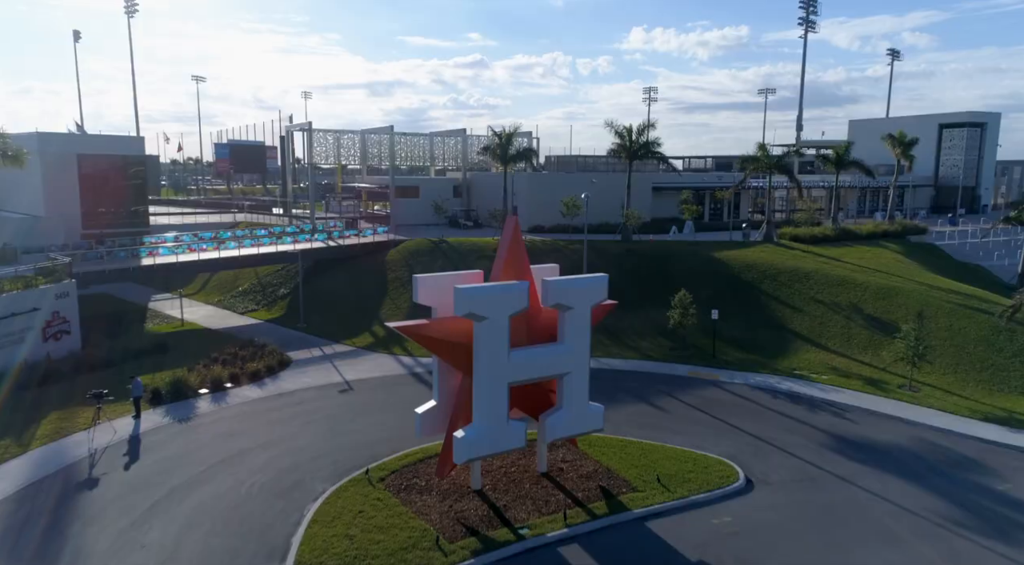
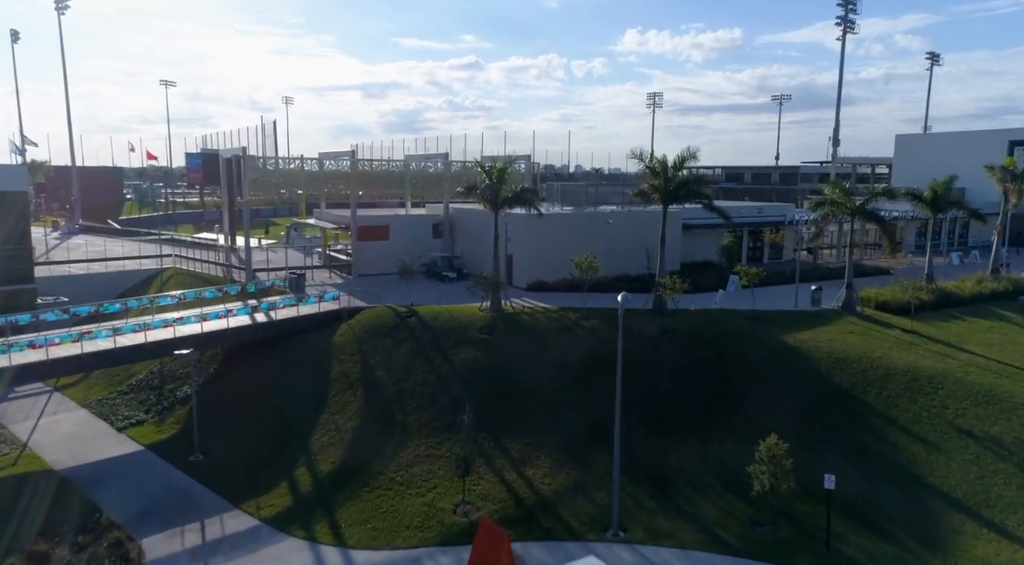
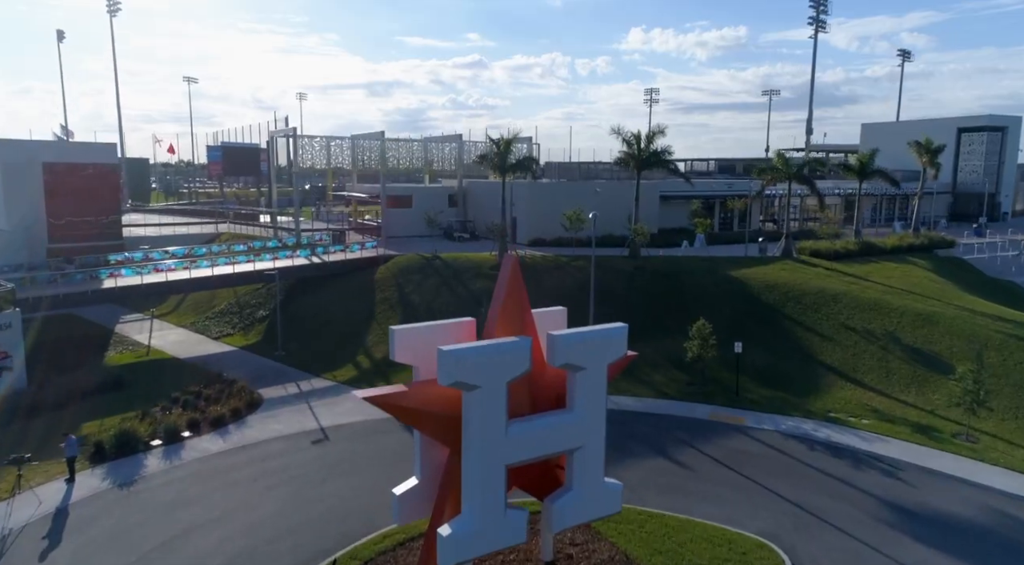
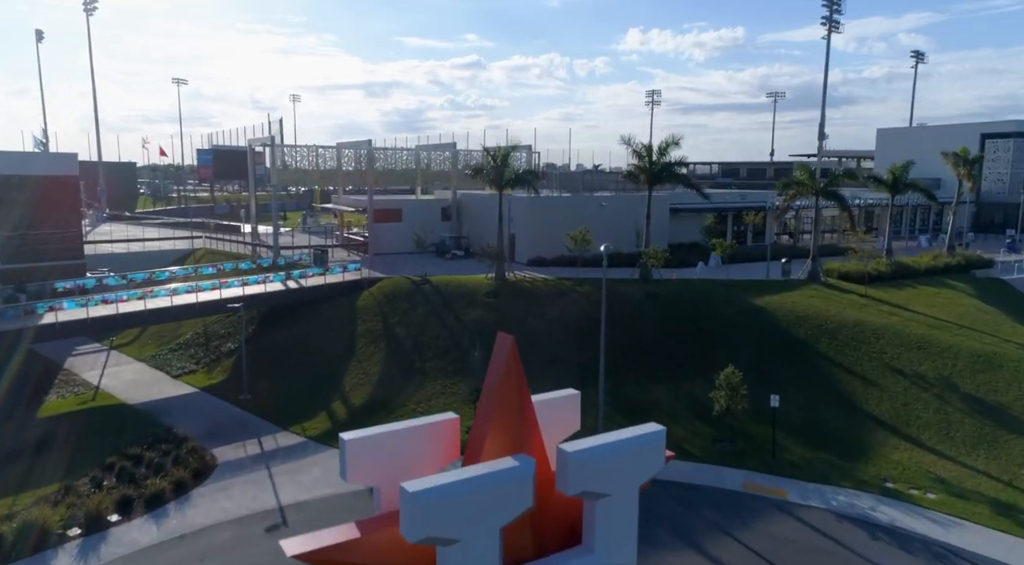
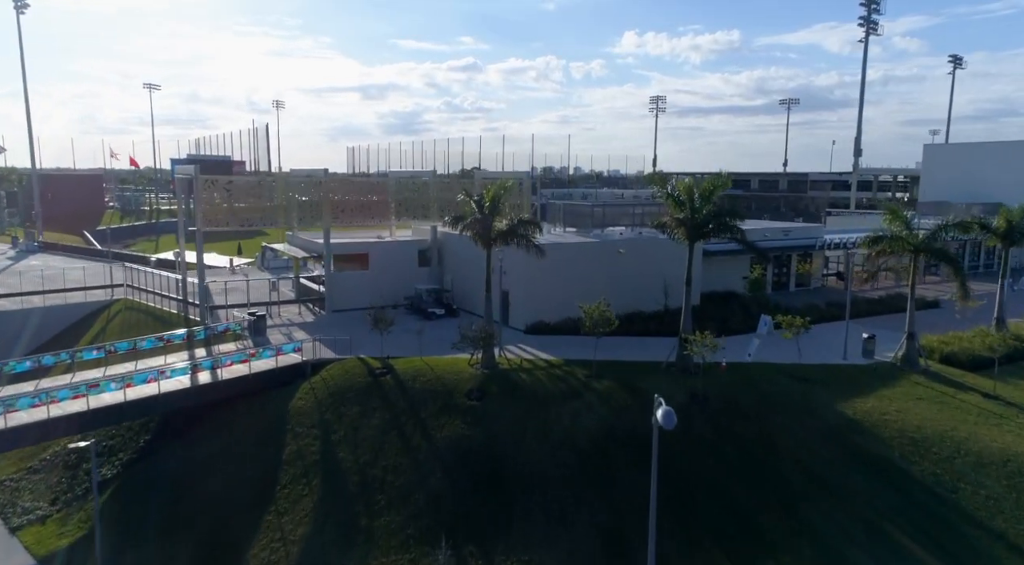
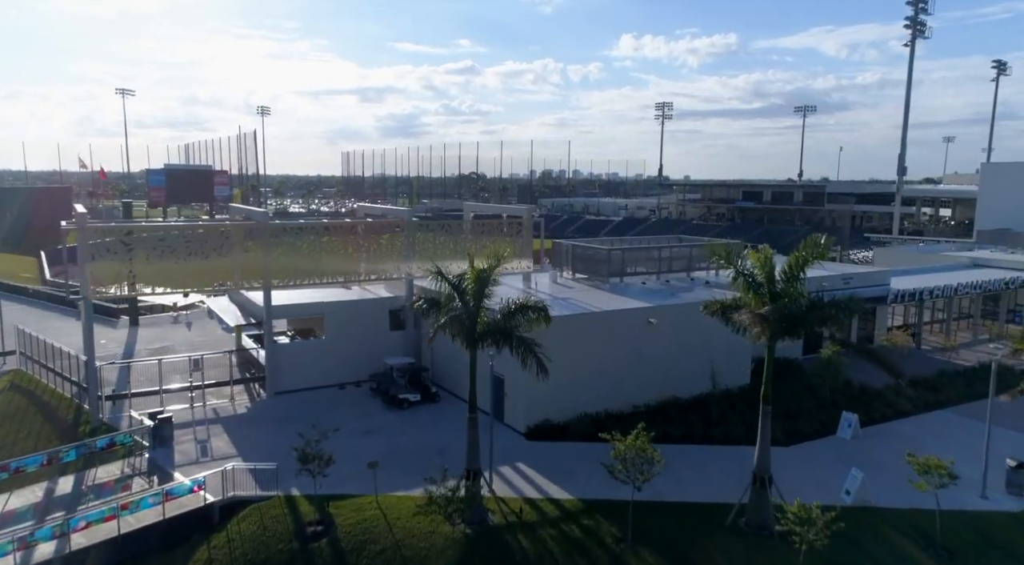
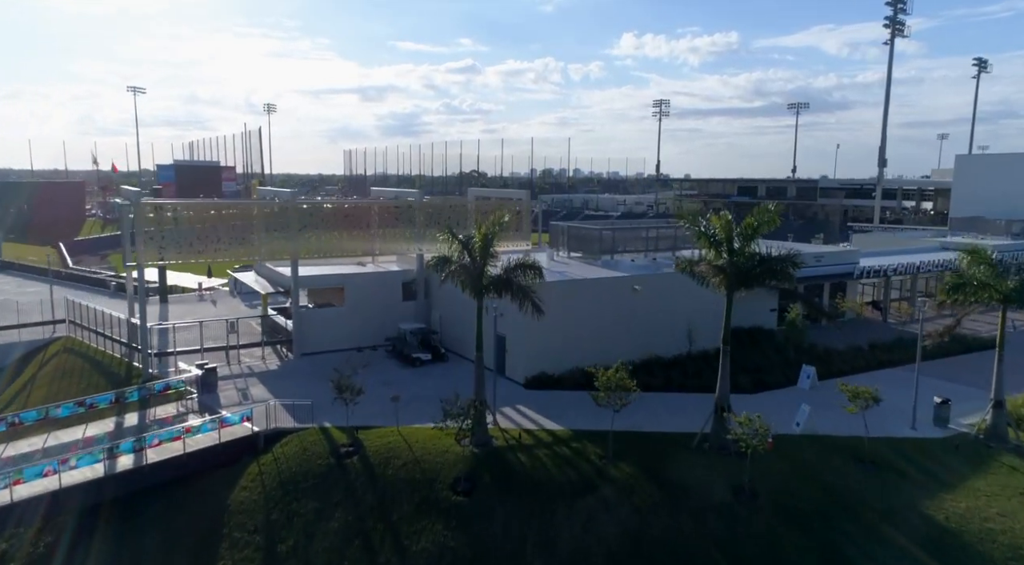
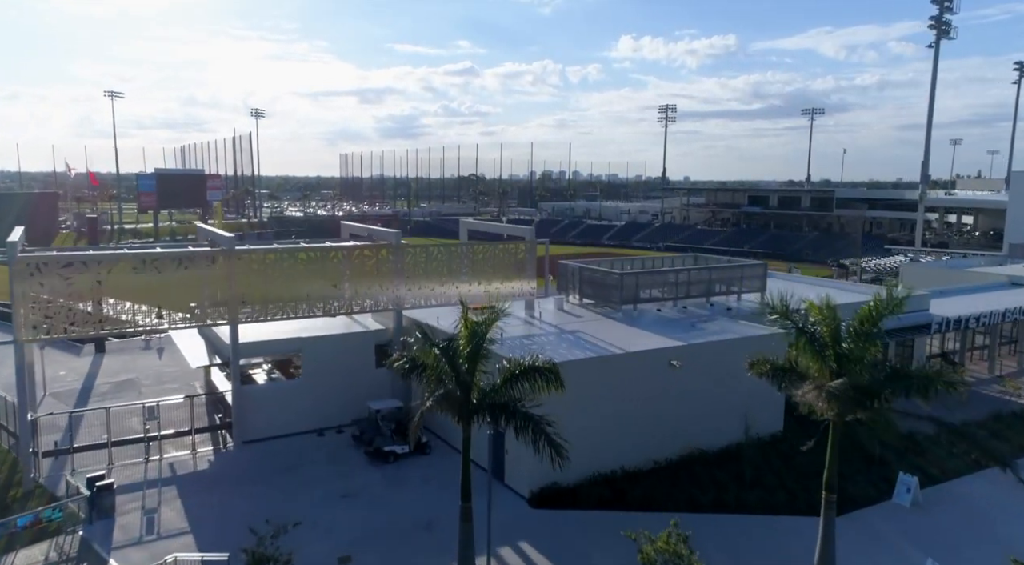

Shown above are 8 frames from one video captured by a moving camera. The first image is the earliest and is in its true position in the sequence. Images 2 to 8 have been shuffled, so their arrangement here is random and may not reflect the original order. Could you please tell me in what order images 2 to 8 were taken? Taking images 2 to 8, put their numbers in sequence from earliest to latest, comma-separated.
3, 4, 2, 5, 7, 6, 8
